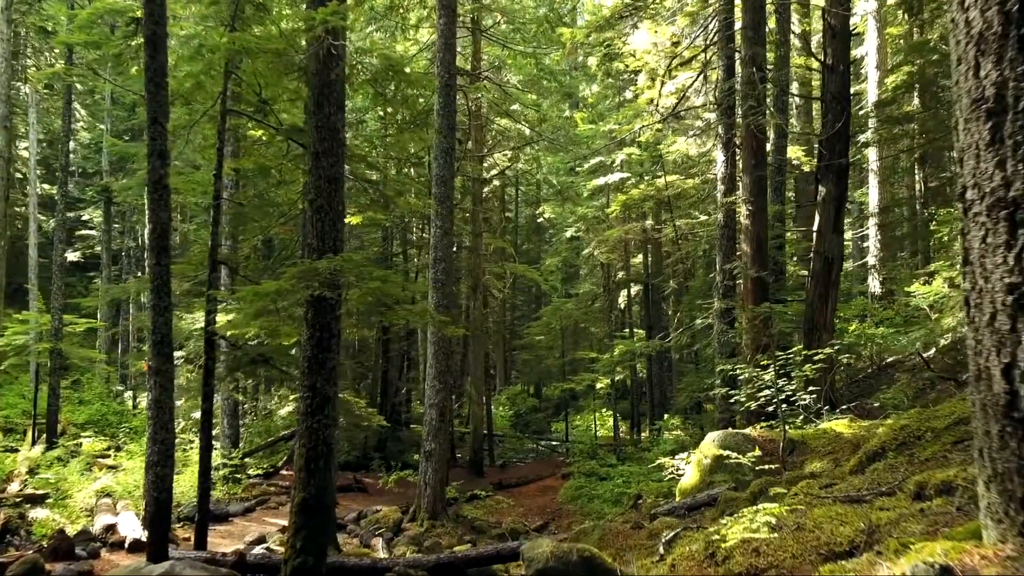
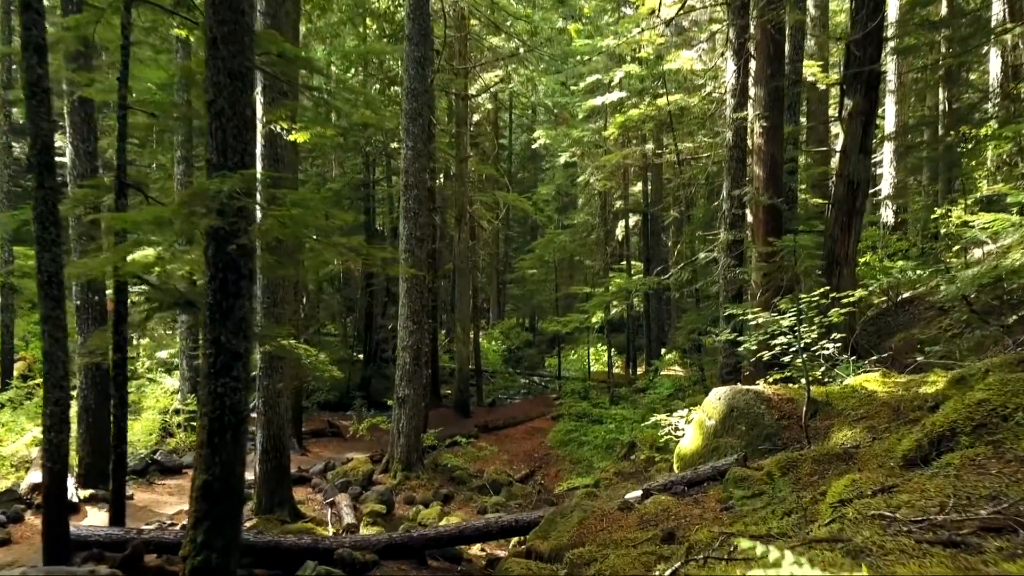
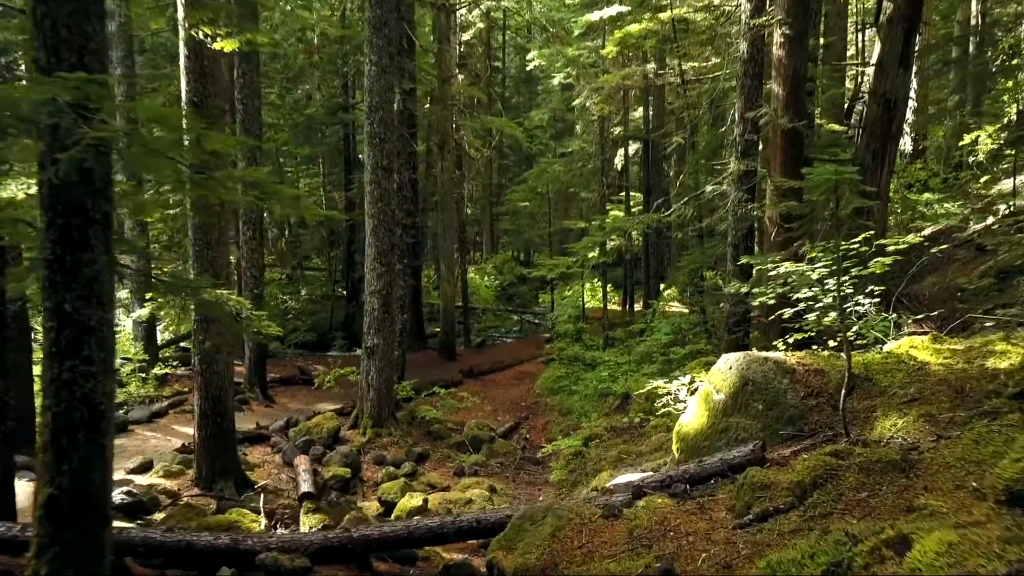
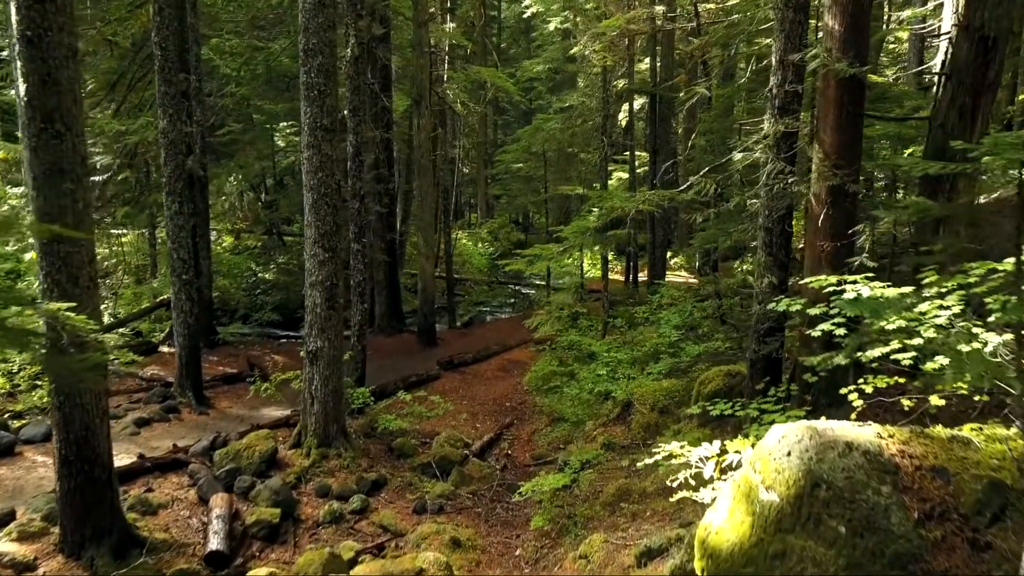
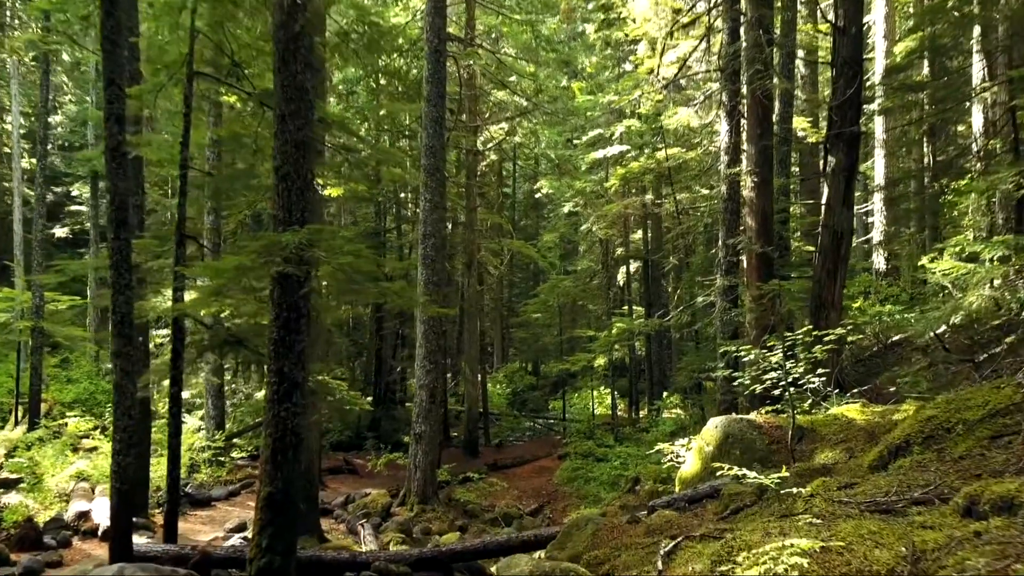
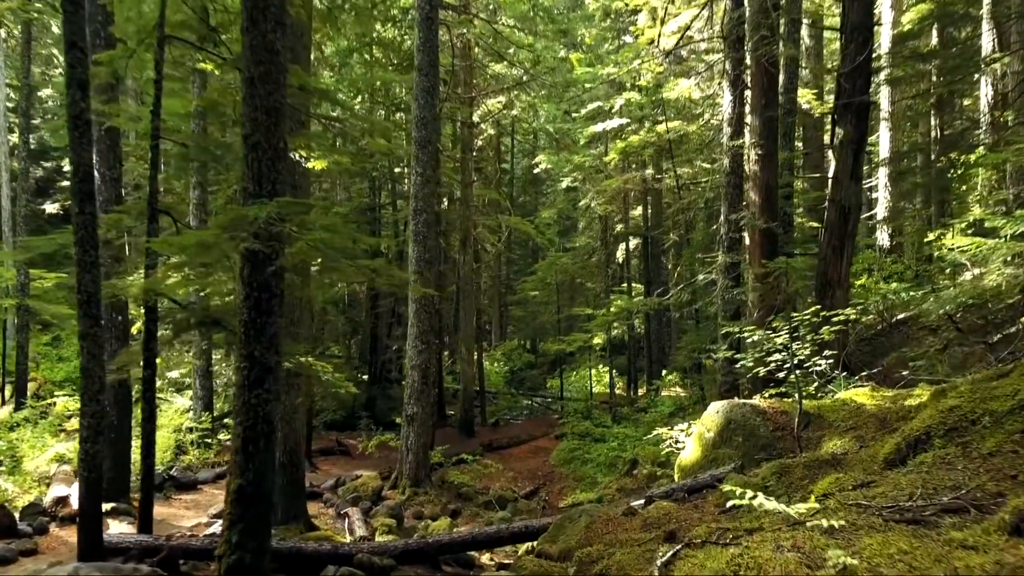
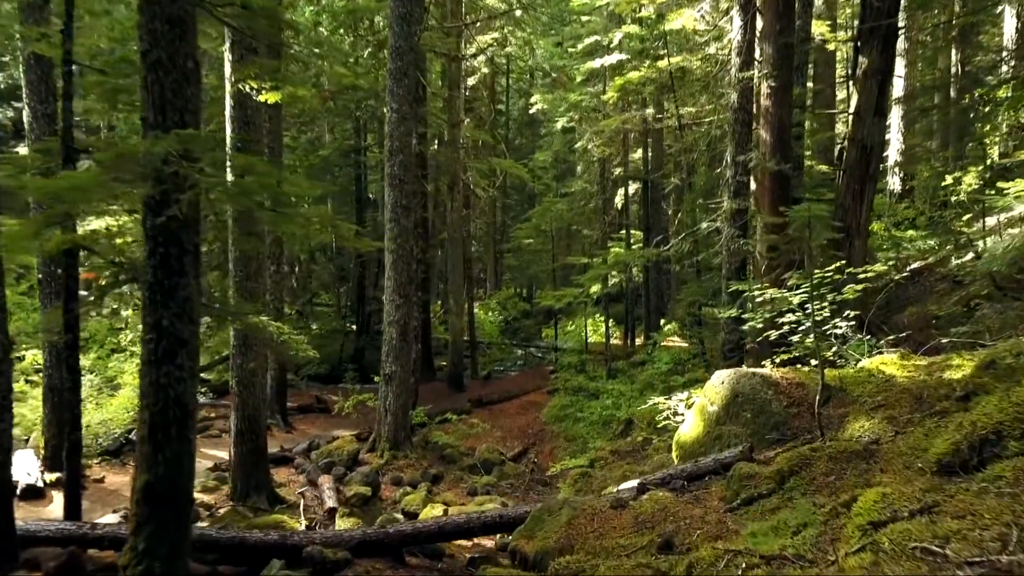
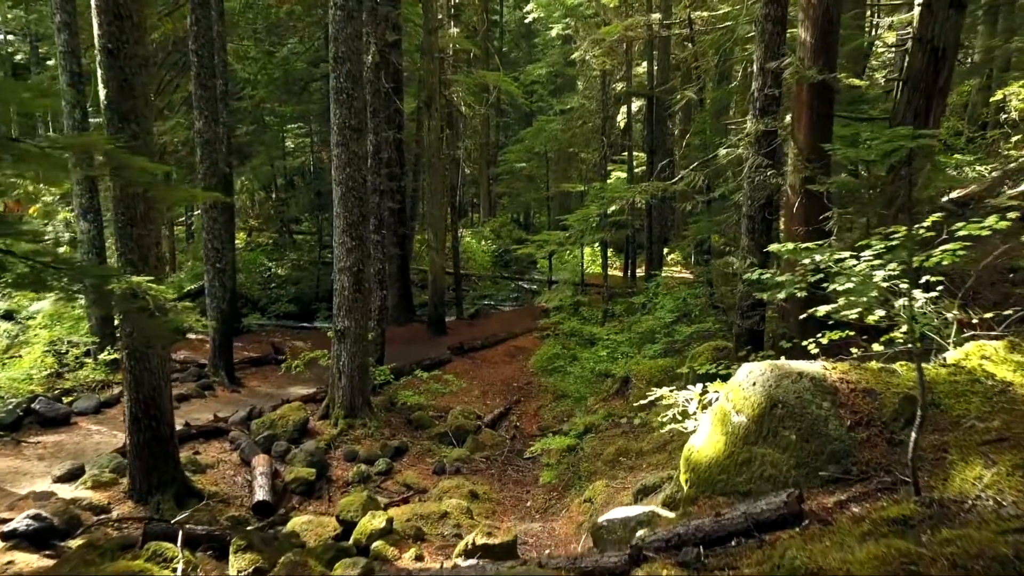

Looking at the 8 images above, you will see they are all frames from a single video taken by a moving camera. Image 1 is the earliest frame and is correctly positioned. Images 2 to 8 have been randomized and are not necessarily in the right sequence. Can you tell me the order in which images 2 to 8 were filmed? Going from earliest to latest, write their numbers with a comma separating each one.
5, 6, 2, 7, 3, 8, 4
